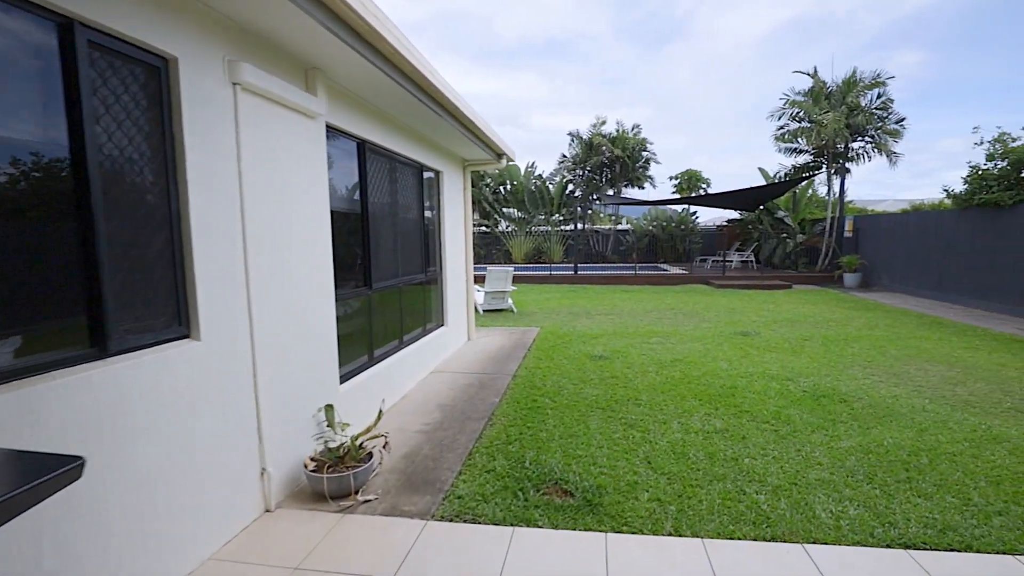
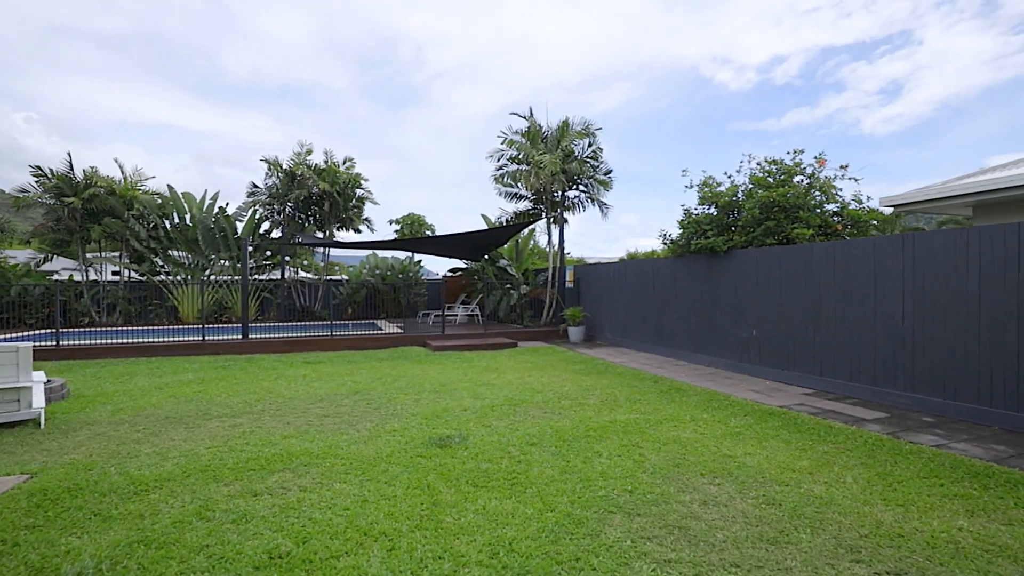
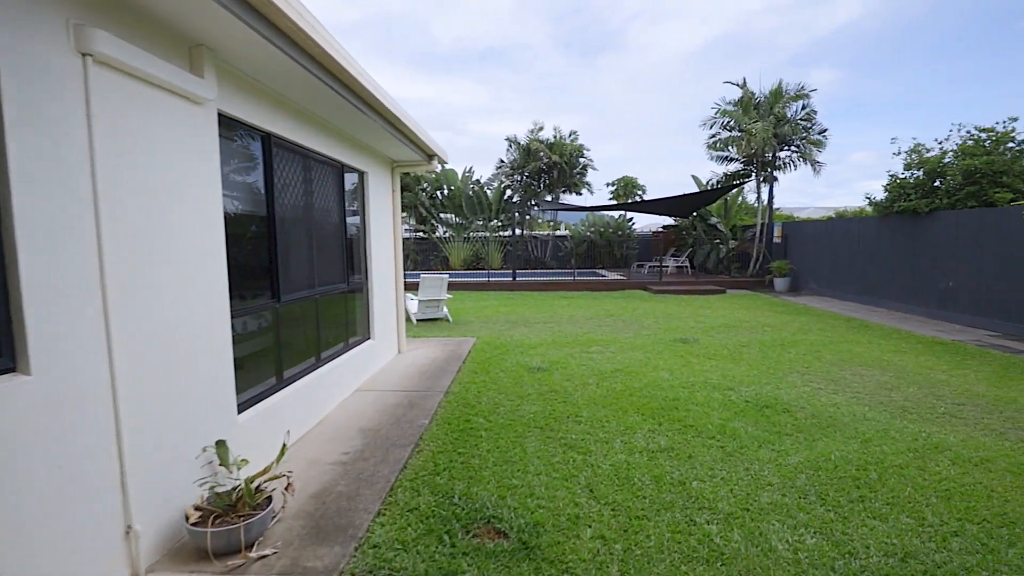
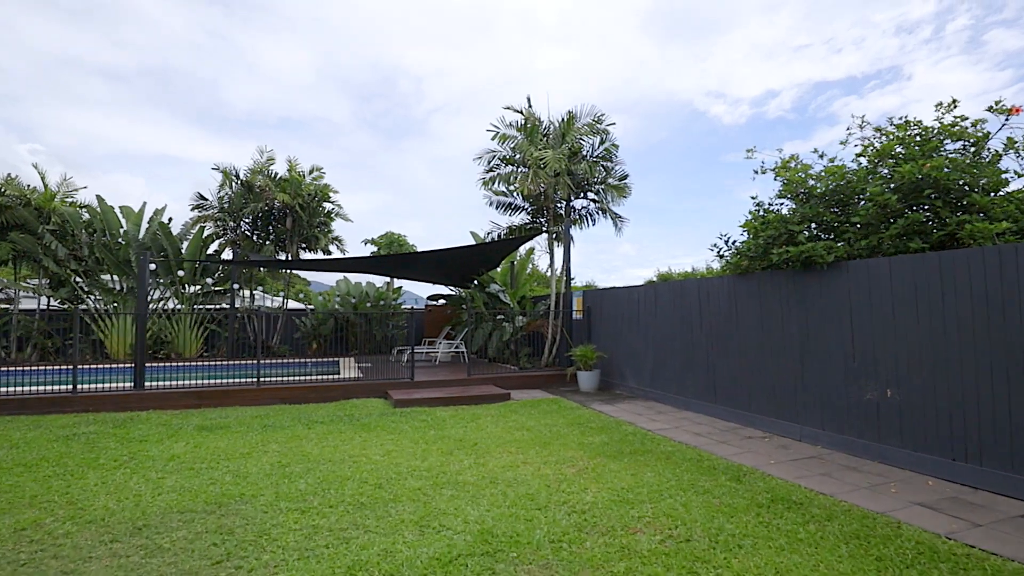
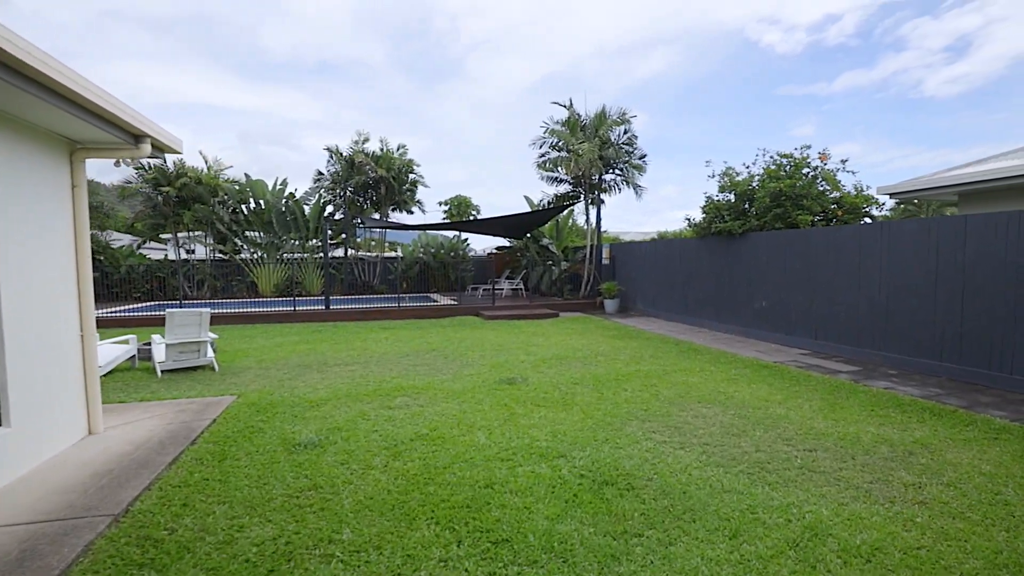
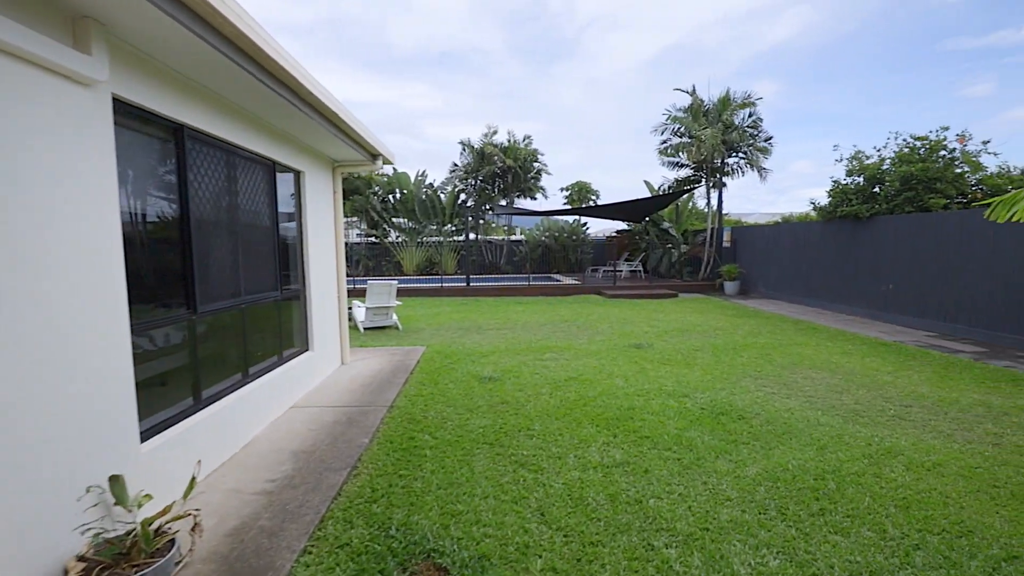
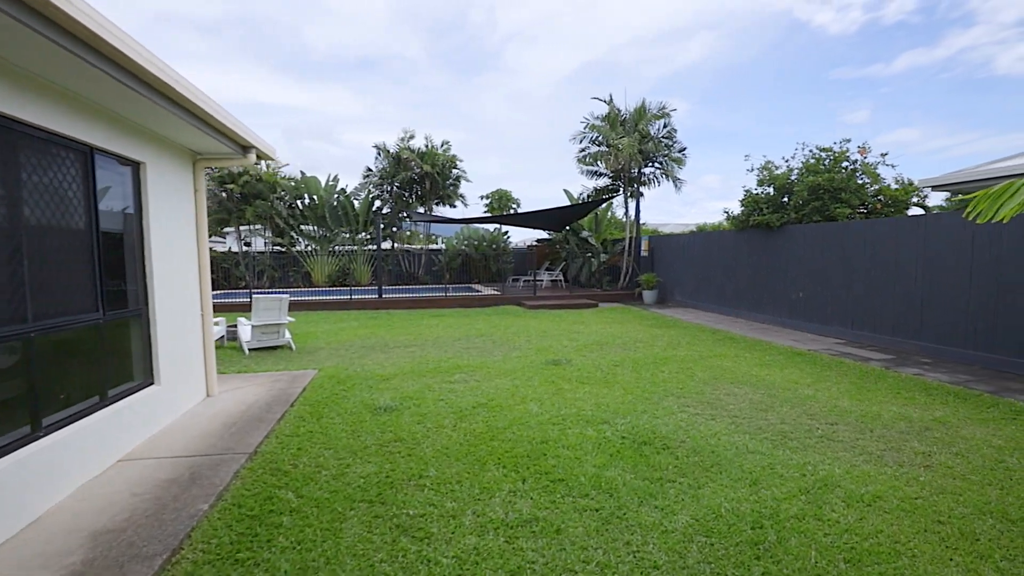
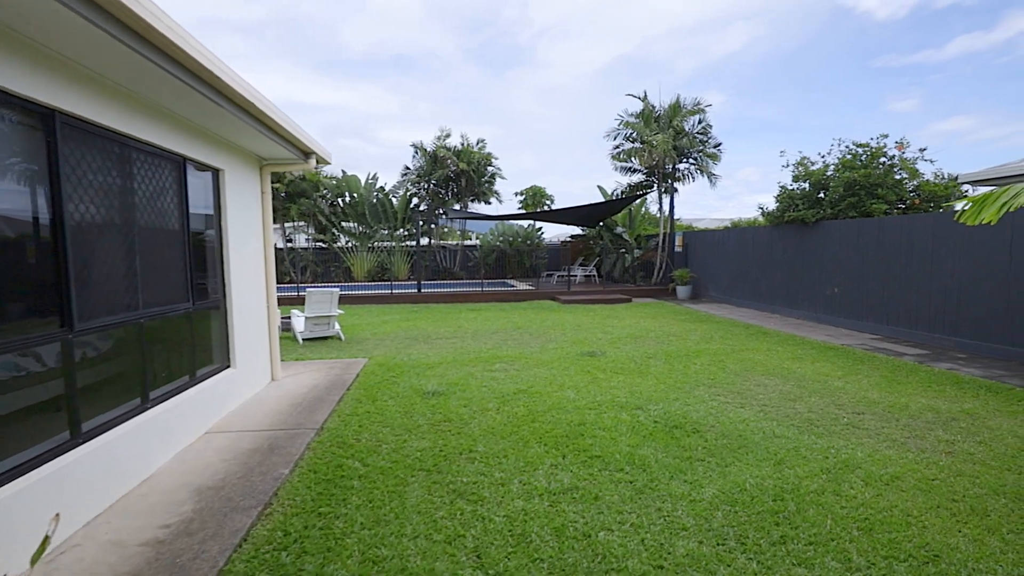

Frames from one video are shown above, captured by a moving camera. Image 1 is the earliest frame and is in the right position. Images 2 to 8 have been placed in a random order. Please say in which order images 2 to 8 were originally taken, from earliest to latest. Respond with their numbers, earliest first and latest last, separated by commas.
3, 6, 8, 7, 5, 2, 4
